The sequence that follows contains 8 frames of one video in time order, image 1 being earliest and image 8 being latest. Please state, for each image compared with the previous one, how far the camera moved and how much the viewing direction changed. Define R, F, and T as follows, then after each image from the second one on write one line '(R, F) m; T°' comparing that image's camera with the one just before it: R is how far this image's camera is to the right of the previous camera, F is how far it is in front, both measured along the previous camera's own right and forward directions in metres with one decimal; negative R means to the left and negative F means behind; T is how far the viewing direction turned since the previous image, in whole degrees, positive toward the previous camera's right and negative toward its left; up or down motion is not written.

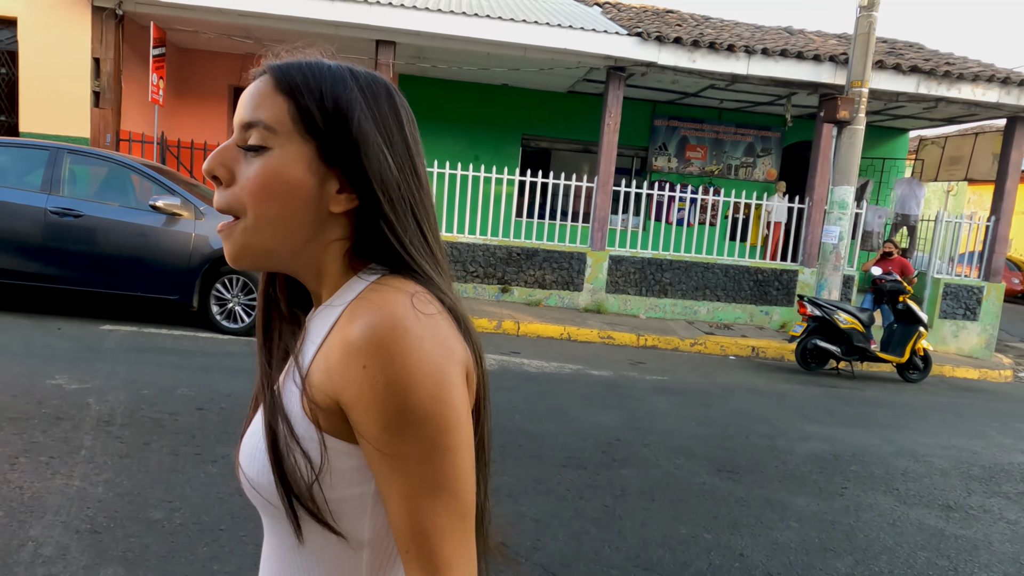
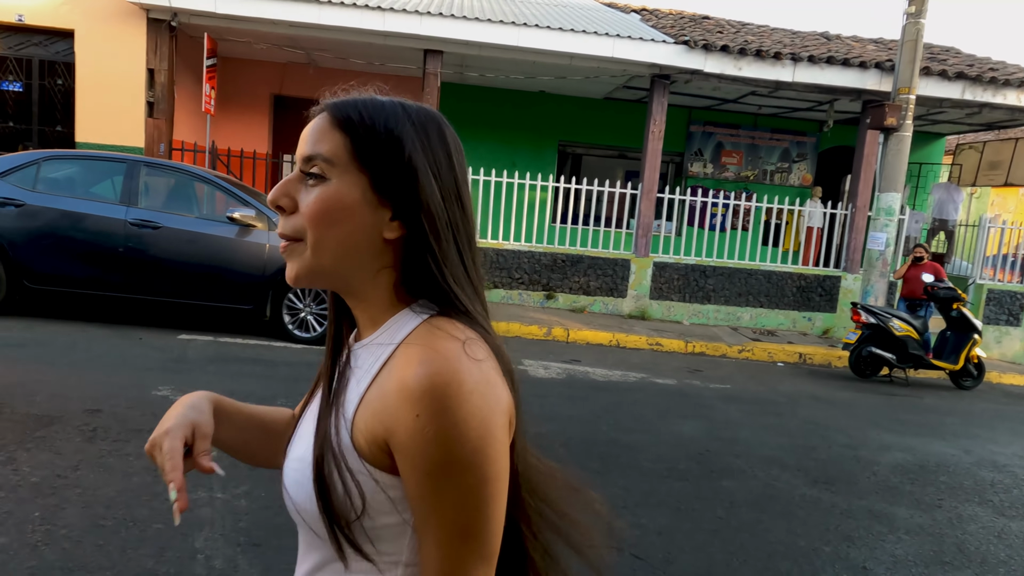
(-0.6, -0.1) m; -1°
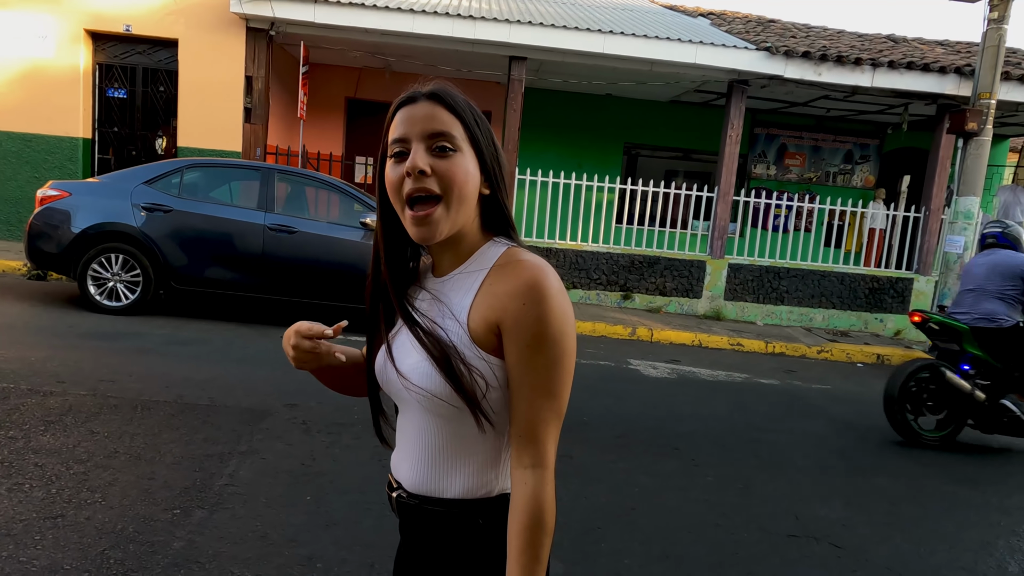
(-1.0, -0.3) m; -2°
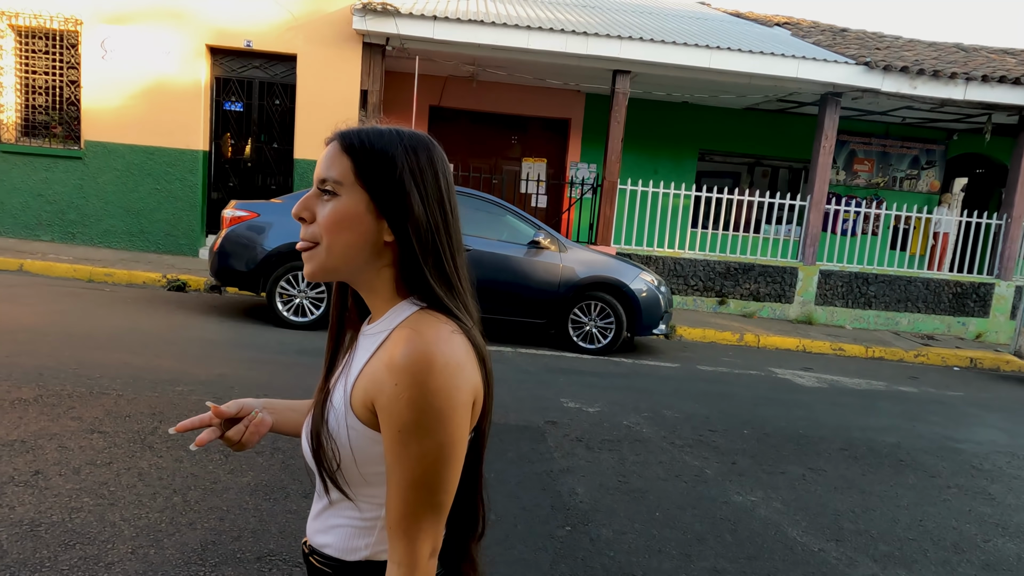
(-1.8, -0.3) m; 0°
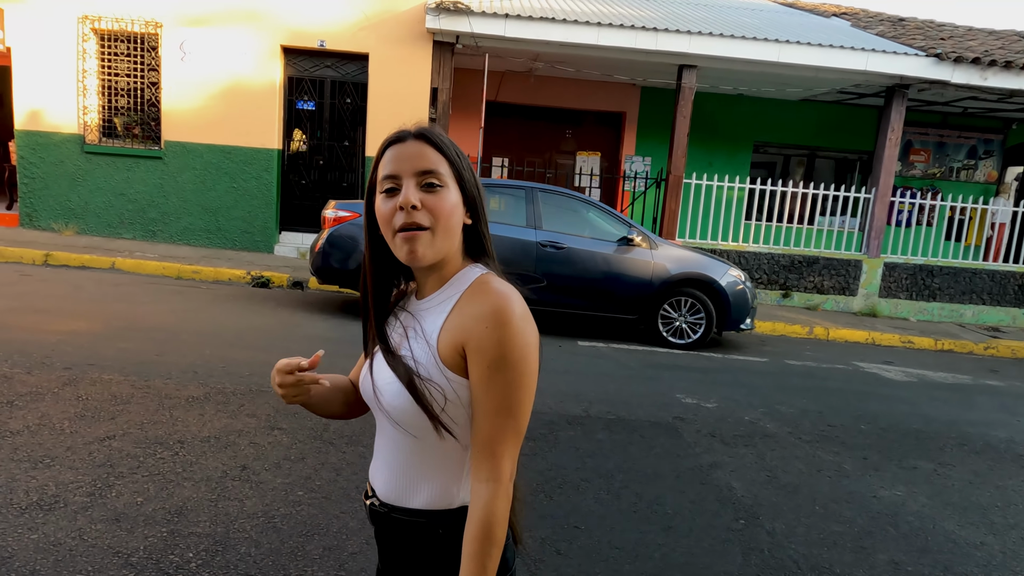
(-0.8, -0.2) m; -1°
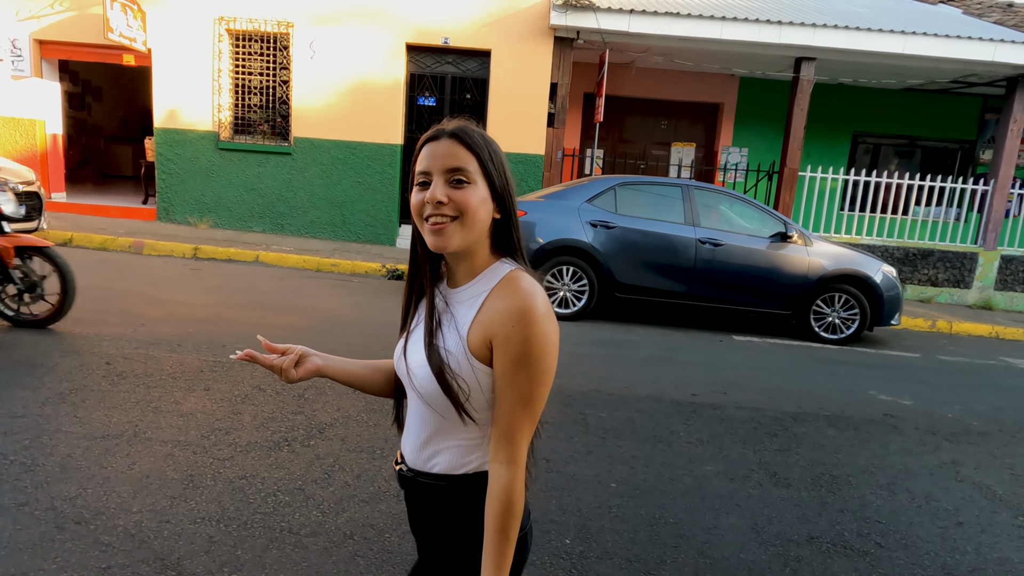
(-1.4, -0.3) m; -3°
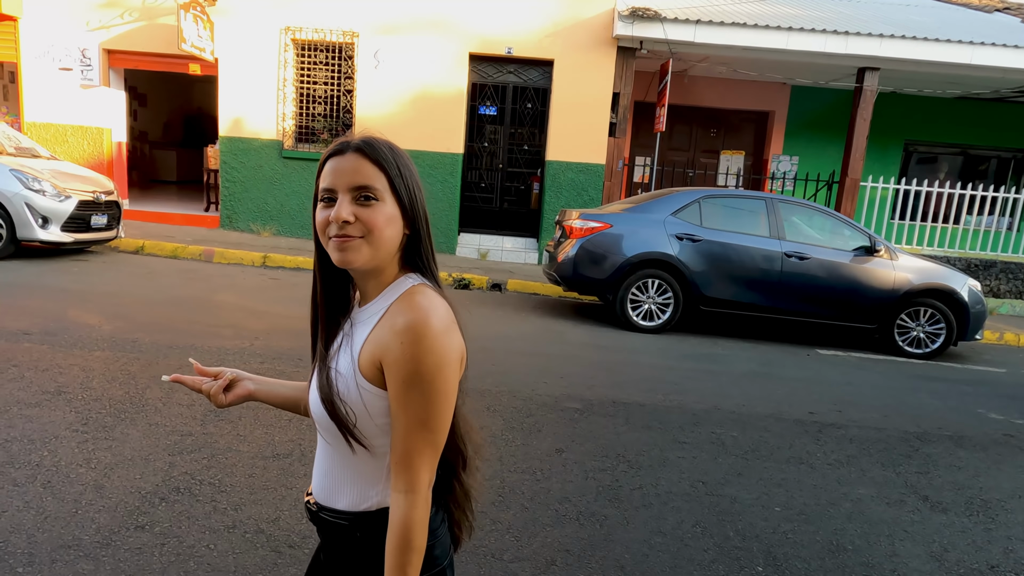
(-0.8, 0.0) m; -1°
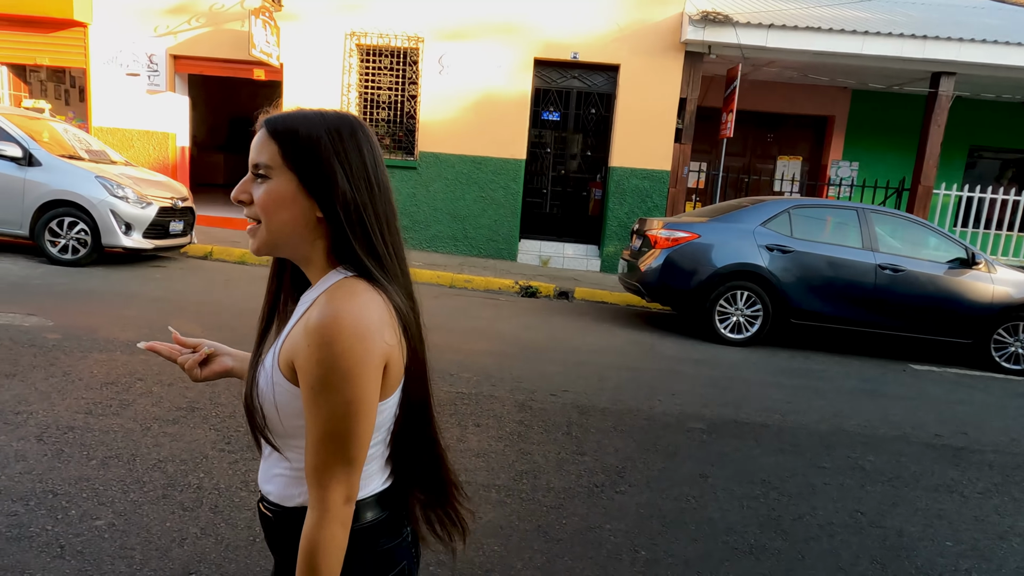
(-0.7, +0.1) m; -2°
